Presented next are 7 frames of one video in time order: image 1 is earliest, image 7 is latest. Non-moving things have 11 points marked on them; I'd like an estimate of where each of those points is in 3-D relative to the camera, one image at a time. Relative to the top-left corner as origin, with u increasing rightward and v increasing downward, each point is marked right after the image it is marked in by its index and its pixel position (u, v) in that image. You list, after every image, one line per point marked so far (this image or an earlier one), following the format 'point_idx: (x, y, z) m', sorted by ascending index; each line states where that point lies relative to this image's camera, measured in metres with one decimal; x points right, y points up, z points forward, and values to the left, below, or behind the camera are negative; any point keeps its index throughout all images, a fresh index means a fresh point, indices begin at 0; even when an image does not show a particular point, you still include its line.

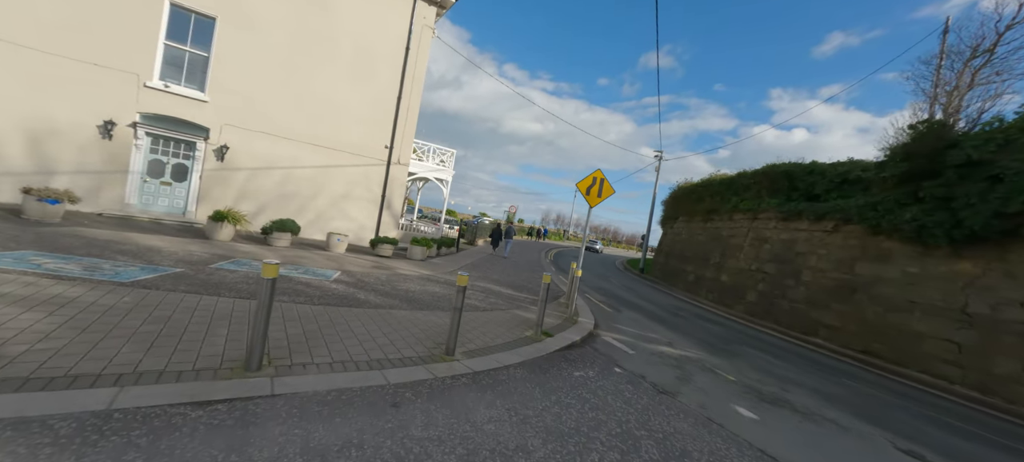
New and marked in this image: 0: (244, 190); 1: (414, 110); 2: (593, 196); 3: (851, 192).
0: (-8.7, +1.3, +12.3) m
1: (-3.9, +4.7, +14.8) m
2: (+1.8, +0.8, +8.0) m
3: (+11.3, +1.3, +12.6) m
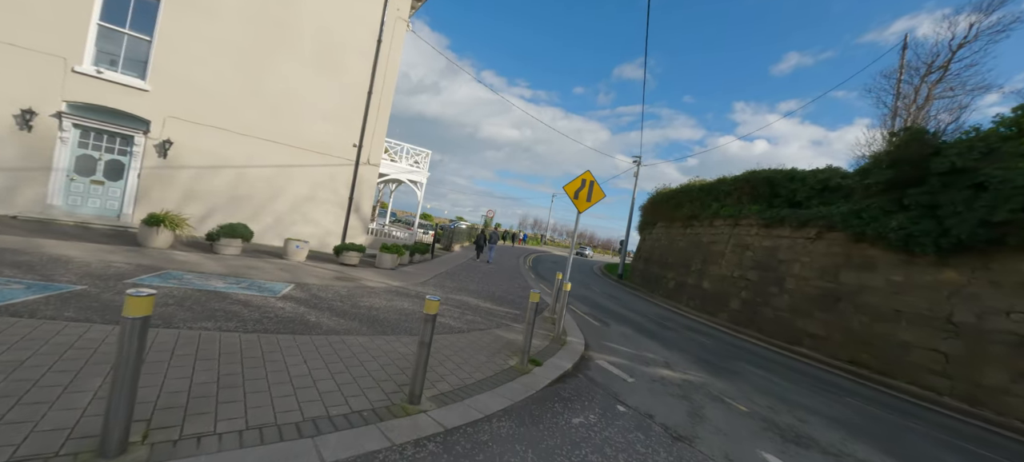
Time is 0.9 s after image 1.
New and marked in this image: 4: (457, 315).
0: (-9.4, +1.2, +11.0) m
1: (-4.7, +4.5, +13.8) m
2: (+1.4, +0.6, +7.3) m
3: (+10.7, +1.1, +12.5) m
4: (-1.0, -1.5, +6.8) m
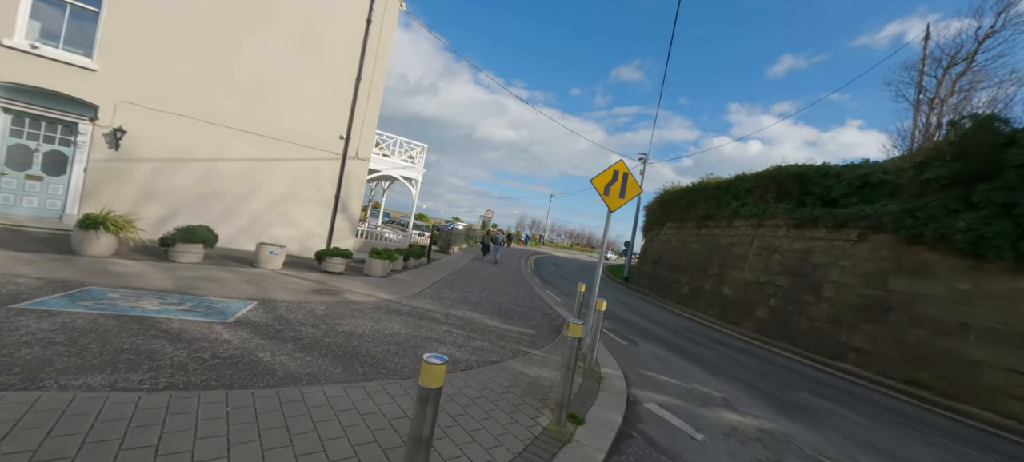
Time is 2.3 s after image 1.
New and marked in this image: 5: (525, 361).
0: (-9.2, +1.1, +9.5) m
1: (-4.5, +4.5, +12.4) m
2: (+1.6, +0.6, +6.0) m
3: (+10.8, +1.0, +11.2) m
4: (-0.7, -1.6, +5.4) m
5: (+0.2, -1.7, +5.0) m
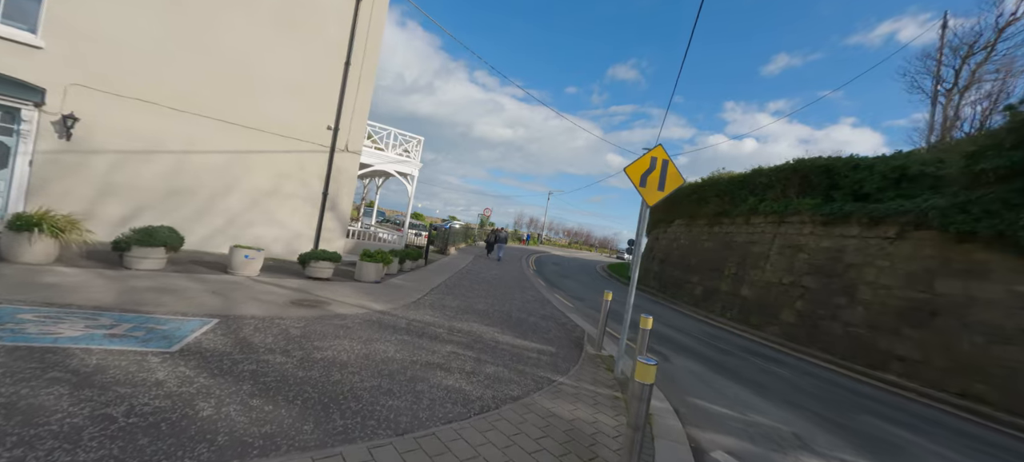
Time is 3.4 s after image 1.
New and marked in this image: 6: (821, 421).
0: (-9.0, +1.0, +8.4) m
1: (-4.3, +4.5, +11.3) m
2: (+1.8, +0.6, +5.0) m
3: (+11.0, +1.1, +10.3) m
4: (-0.5, -1.6, +4.4) m
5: (+0.4, -1.7, +3.9) m
6: (+4.1, -2.5, +5.0) m
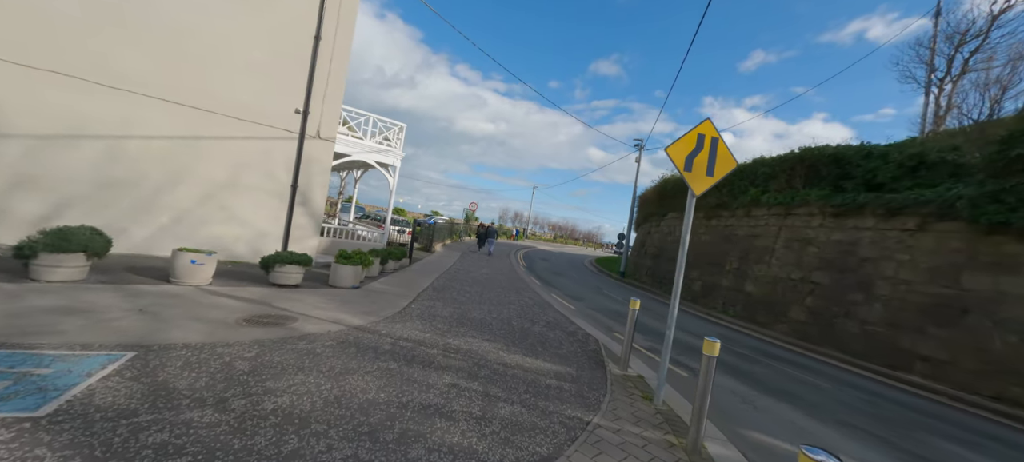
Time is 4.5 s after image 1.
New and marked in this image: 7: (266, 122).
0: (-9.0, +1.0, +6.9) m
1: (-4.5, +4.5, +10.0) m
2: (+2.0, +0.6, +4.0) m
3: (+10.9, +1.3, +9.7) m
4: (-0.3, -1.6, +3.3) m
5: (+0.6, -1.7, +2.9) m
6: (+4.3, -2.5, +4.2) m
7: (-5.9, +2.6, +9.1) m
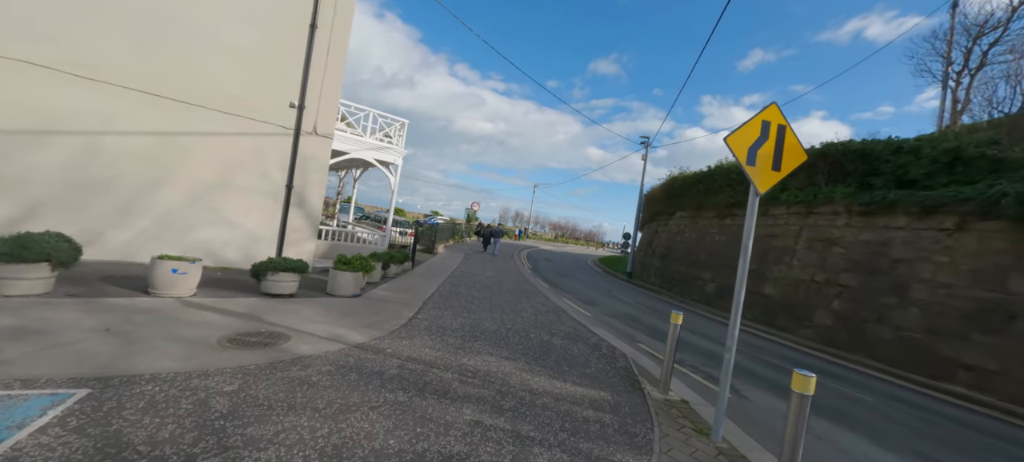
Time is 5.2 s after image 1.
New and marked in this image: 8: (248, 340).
0: (-8.7, +0.9, +6.2) m
1: (-4.3, +4.5, +9.3) m
2: (+2.3, +0.6, +3.4) m
3: (+11.1, +1.4, +9.1) m
4: (0.0, -1.6, +2.7) m
5: (+0.9, -1.7, +2.3) m
6: (+4.6, -2.5, +3.6) m
7: (-5.7, +2.6, +8.5) m
8: (-3.0, -1.2, +4.3) m
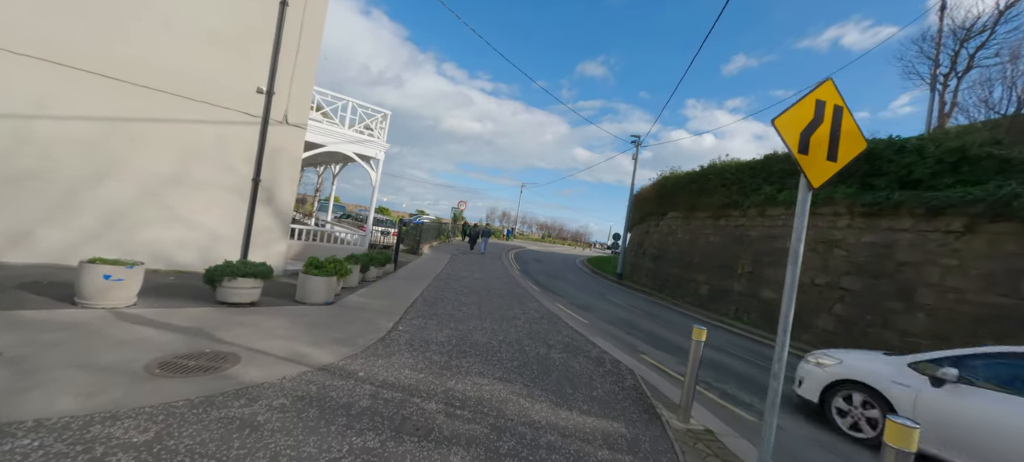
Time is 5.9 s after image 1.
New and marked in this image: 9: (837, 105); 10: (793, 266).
0: (-8.8, +1.0, +5.3) m
1: (-4.5, +4.5, +8.5) m
2: (+2.3, +0.6, +2.8) m
3: (+10.9, +1.3, +8.9) m
4: (0.0, -1.6, +2.0) m
5: (+1.0, -1.7, +1.7) m
6: (+4.6, -2.5, +3.1) m
7: (-5.8, +2.6, +7.6) m
8: (-3.0, -1.2, +3.5) m
9: (+2.4, +0.9, +2.8) m
10: (+2.0, -0.3, +2.7) m
